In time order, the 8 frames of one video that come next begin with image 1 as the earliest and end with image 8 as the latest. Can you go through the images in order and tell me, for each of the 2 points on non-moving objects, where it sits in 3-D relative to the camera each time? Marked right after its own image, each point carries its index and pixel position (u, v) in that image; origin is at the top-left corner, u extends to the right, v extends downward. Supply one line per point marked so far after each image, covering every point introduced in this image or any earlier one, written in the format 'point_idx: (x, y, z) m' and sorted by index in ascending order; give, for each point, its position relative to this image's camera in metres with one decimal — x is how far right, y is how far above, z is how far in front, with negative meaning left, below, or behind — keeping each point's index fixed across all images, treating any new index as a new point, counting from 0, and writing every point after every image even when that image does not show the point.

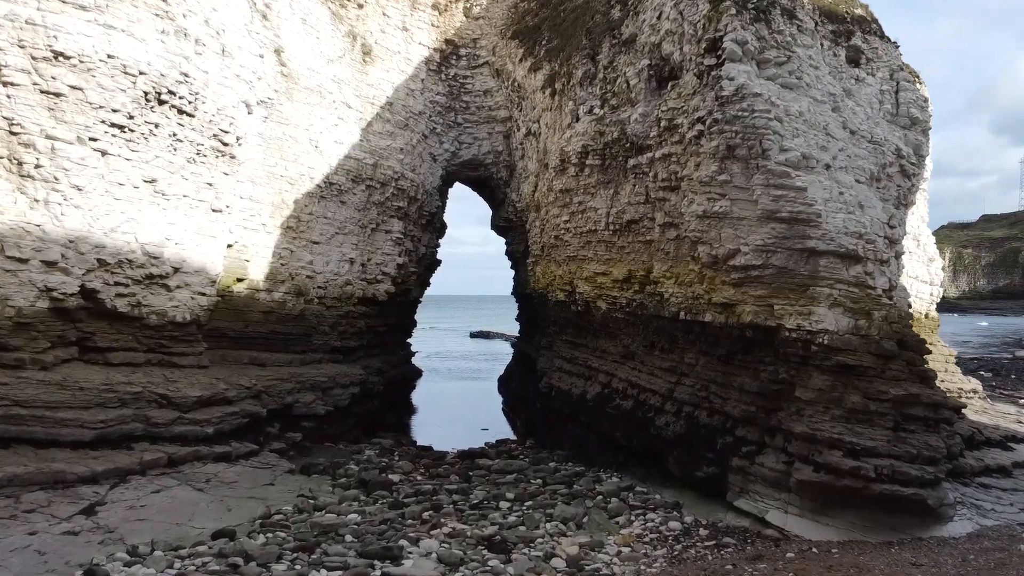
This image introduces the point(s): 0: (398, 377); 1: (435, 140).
0: (-2.3, -1.7, +15.3) m
1: (-1.6, +3.0, +15.8) m
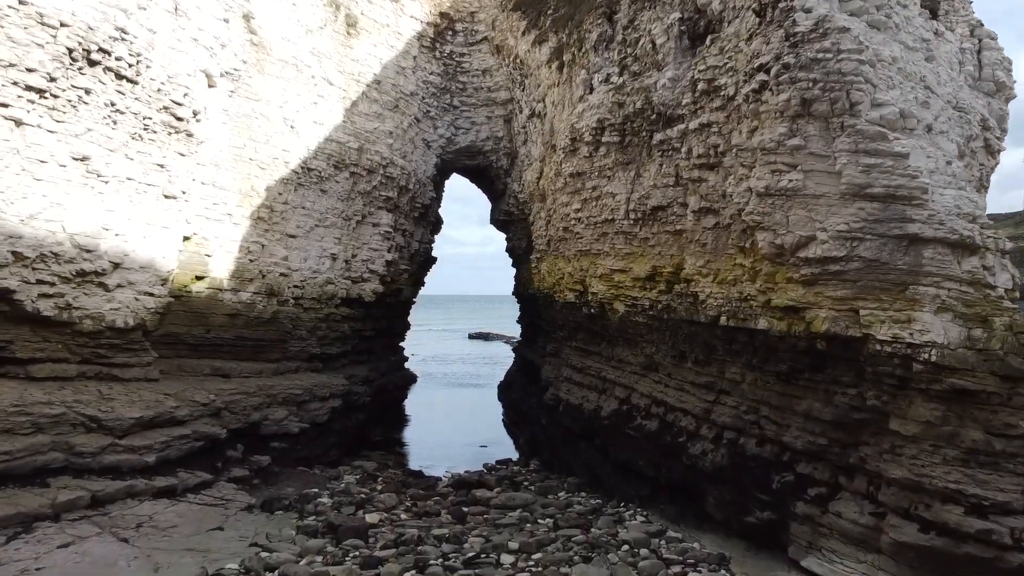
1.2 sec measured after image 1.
0: (-2.2, -1.7, +13.8) m
1: (-1.5, +3.0, +14.3) m
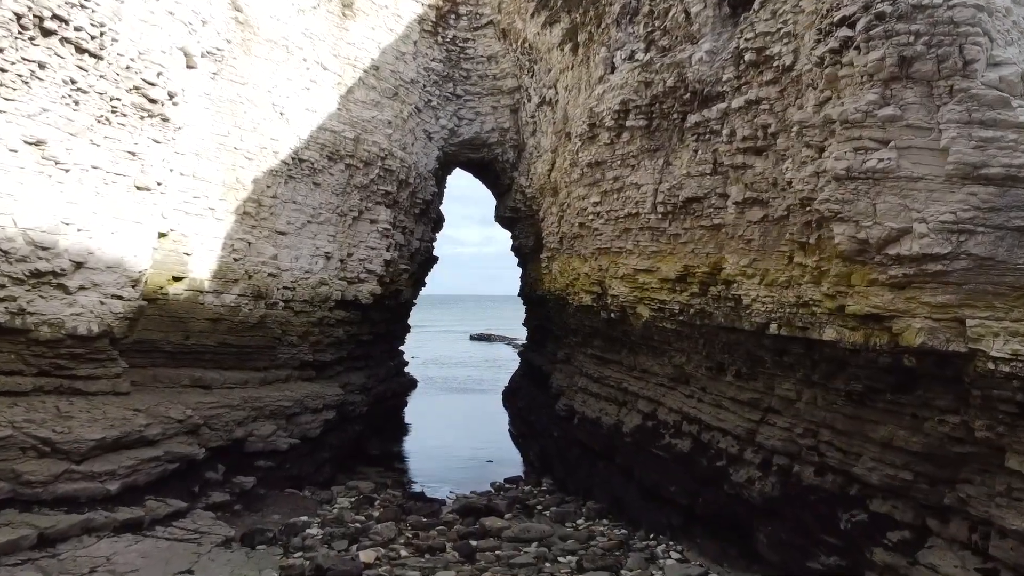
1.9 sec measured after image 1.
0: (-2.1, -1.8, +12.9) m
1: (-1.4, +3.0, +13.4) m
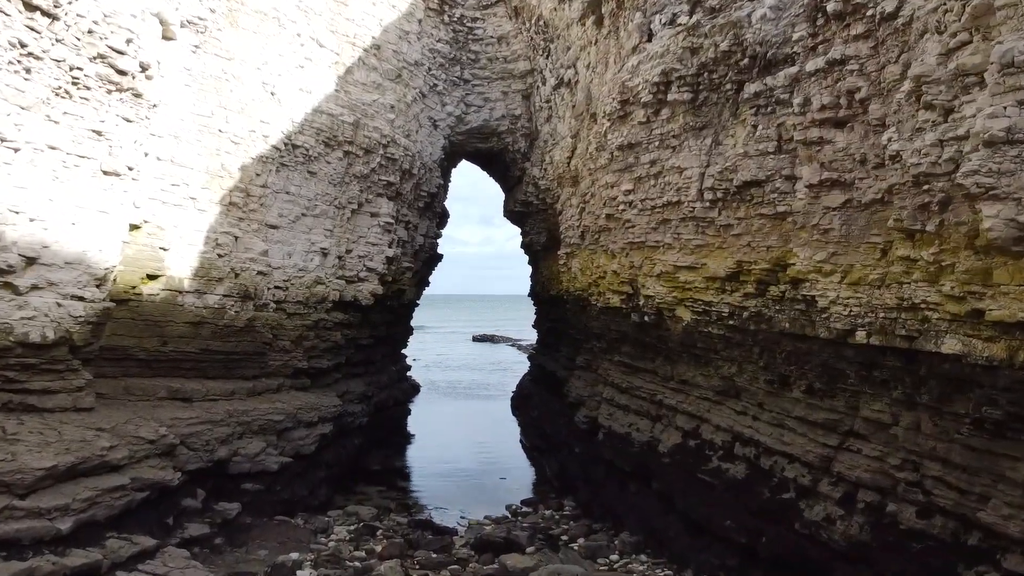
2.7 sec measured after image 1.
0: (-1.9, -1.7, +11.9) m
1: (-1.2, +3.0, +12.4) m
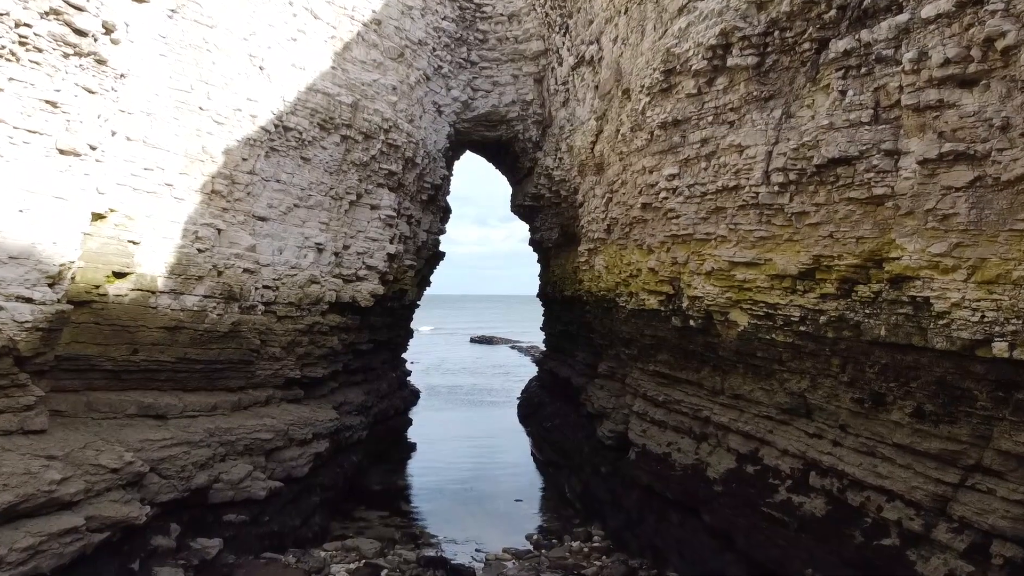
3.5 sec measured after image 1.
0: (-1.8, -1.7, +10.8) m
1: (-1.0, +3.0, +11.4) m
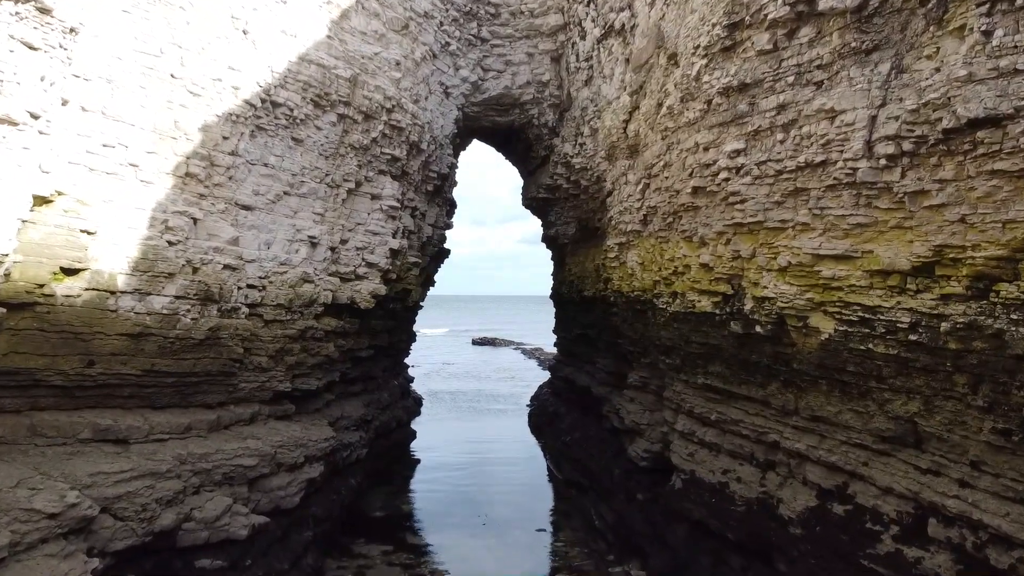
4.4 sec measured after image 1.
0: (-1.6, -1.7, +9.7) m
1: (-0.8, +3.0, +10.3) m
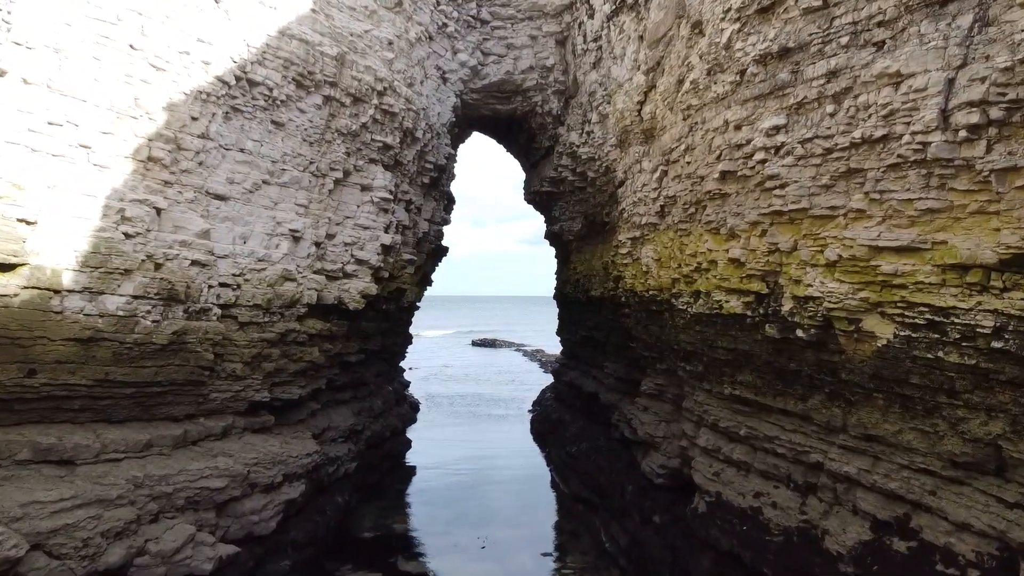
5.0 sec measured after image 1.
0: (-1.5, -1.7, +9.0) m
1: (-0.8, +3.0, +9.6) m
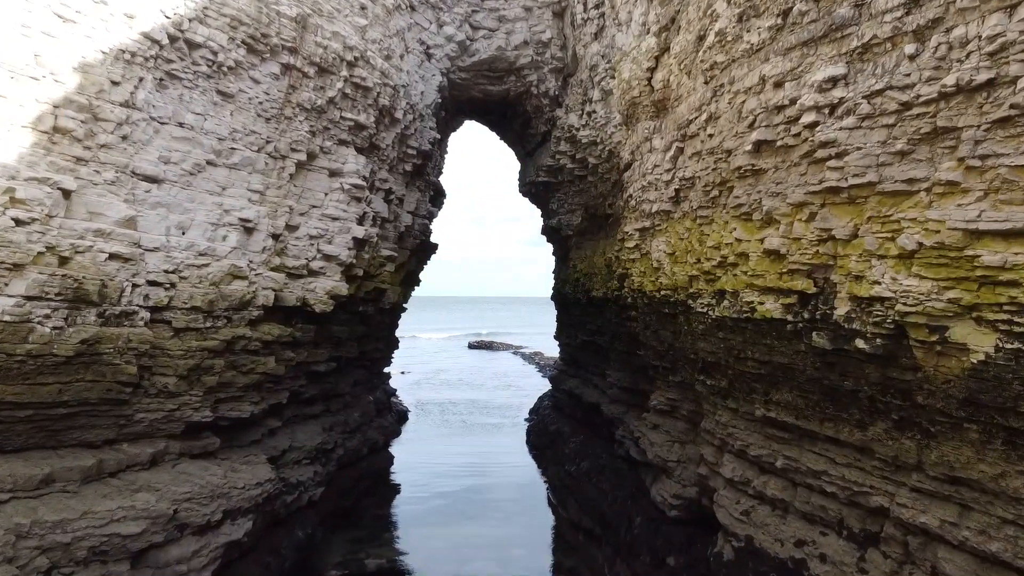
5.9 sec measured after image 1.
0: (-1.6, -1.7, +8.0) m
1: (-0.9, +3.0, +8.5) m
